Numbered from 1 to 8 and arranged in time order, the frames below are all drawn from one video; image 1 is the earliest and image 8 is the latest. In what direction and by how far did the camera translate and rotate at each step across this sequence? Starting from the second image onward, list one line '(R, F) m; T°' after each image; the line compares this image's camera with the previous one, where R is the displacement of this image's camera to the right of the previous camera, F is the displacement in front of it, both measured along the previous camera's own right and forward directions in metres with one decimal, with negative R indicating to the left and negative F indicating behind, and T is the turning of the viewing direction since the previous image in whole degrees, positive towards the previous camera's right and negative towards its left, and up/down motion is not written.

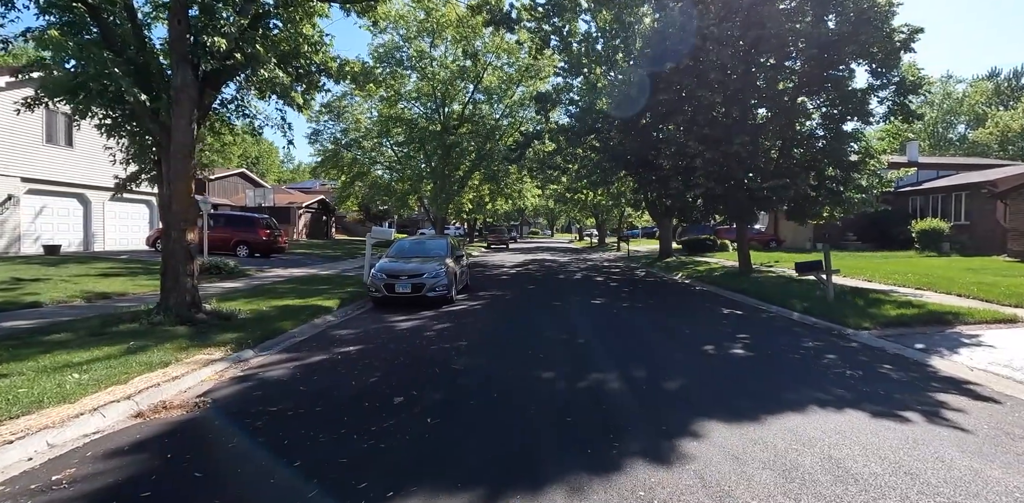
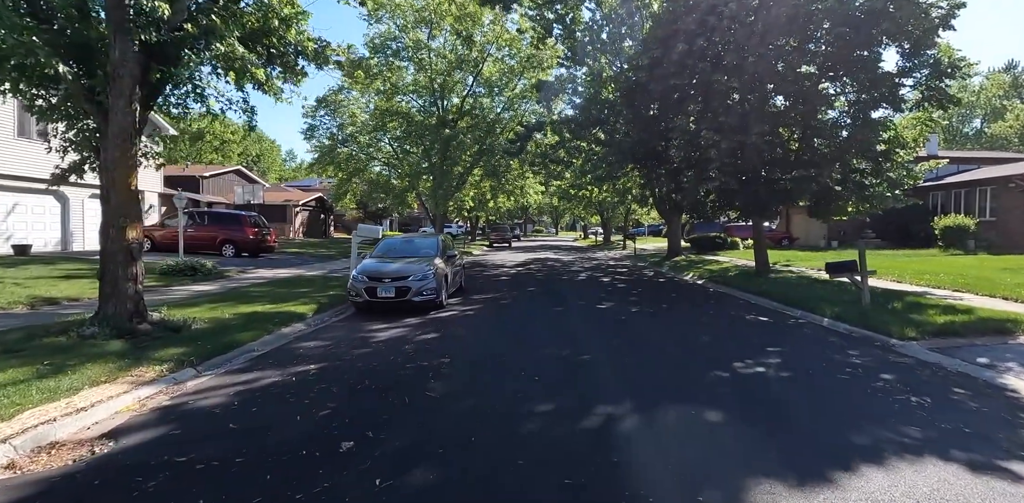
(+0.2, +1.2) m; 0°
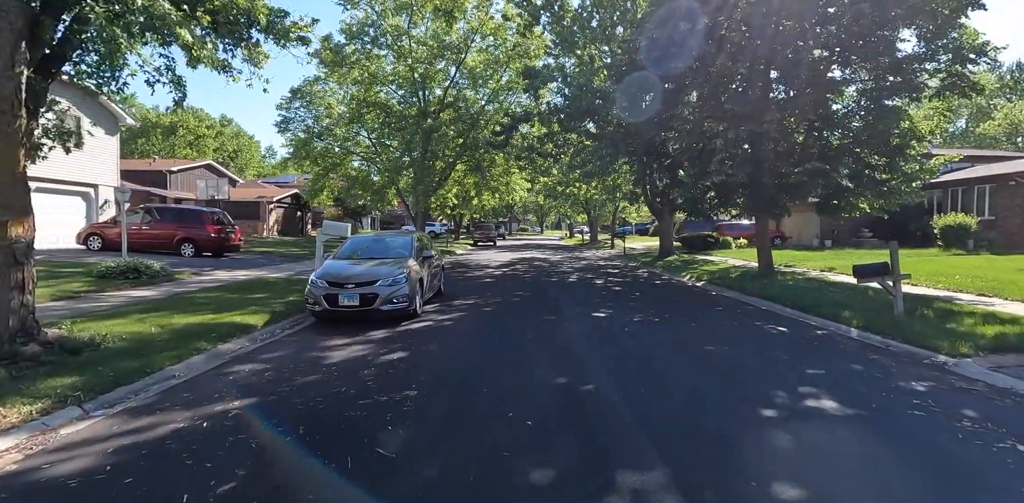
(0.0, +1.4) m; +2°
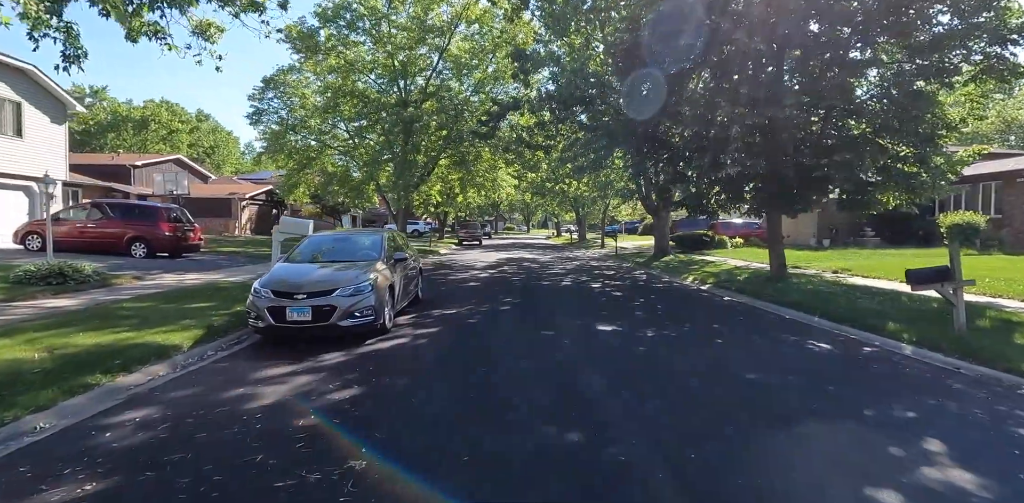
(0.0, +1.6) m; +2°
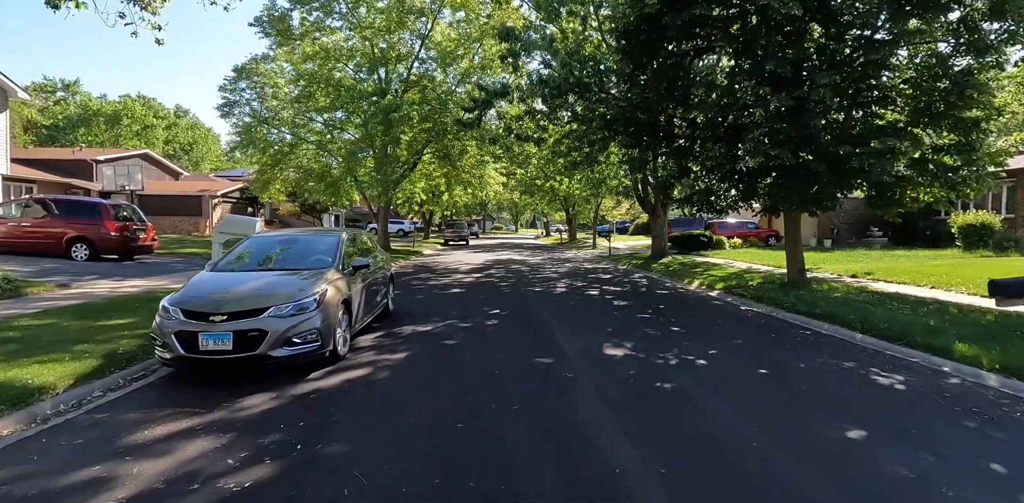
(0.0, +1.7) m; +1°
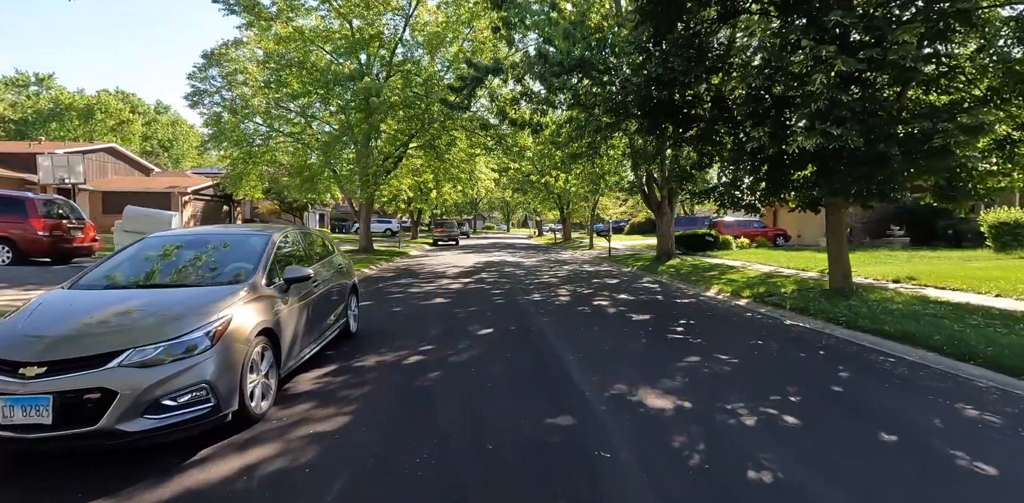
(-0.1, +2.1) m; +1°
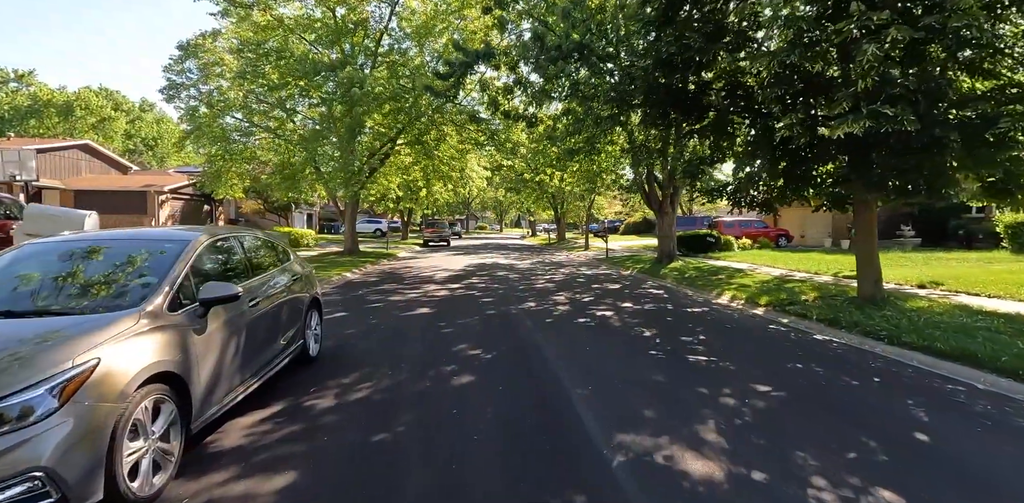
(0.0, +1.2) m; +1°
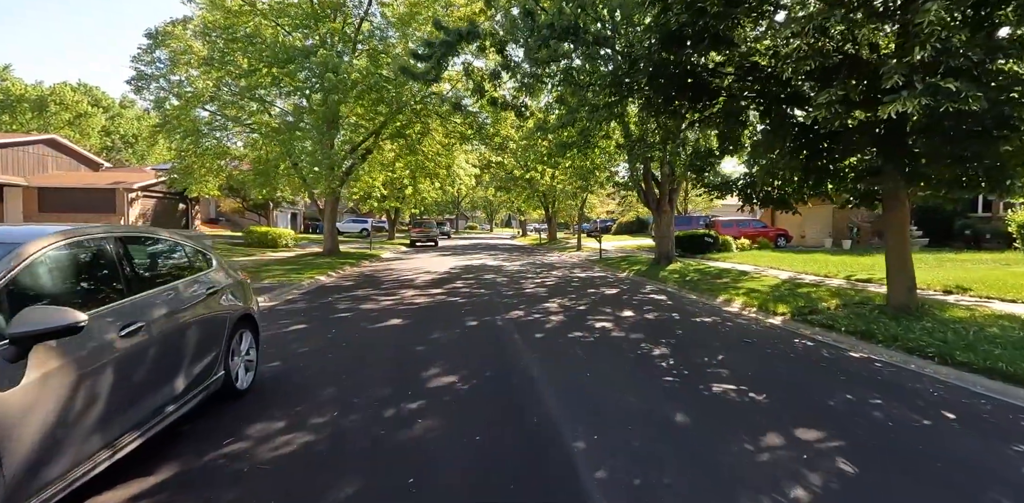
(+0.1, +1.2) m; +1°
